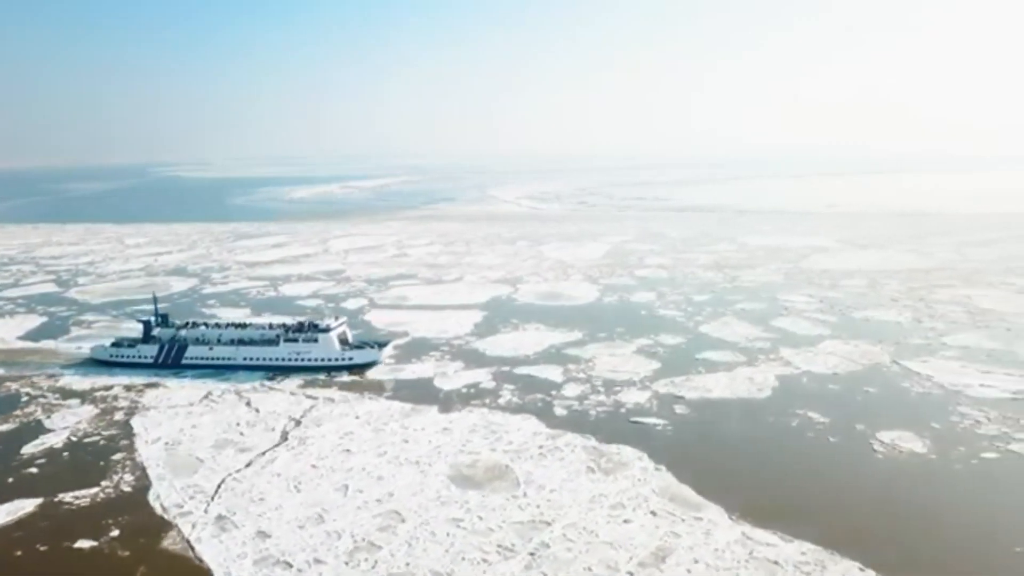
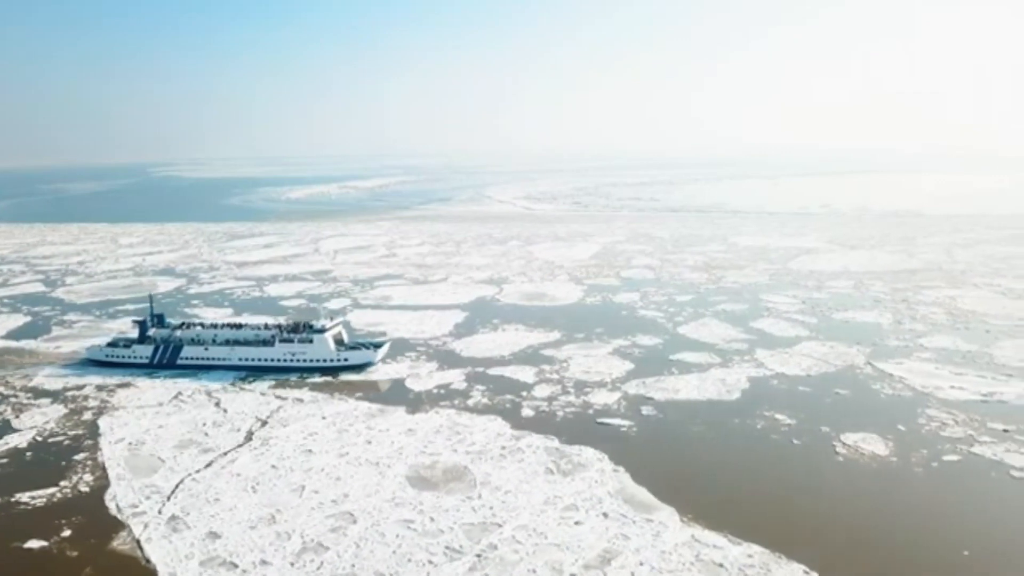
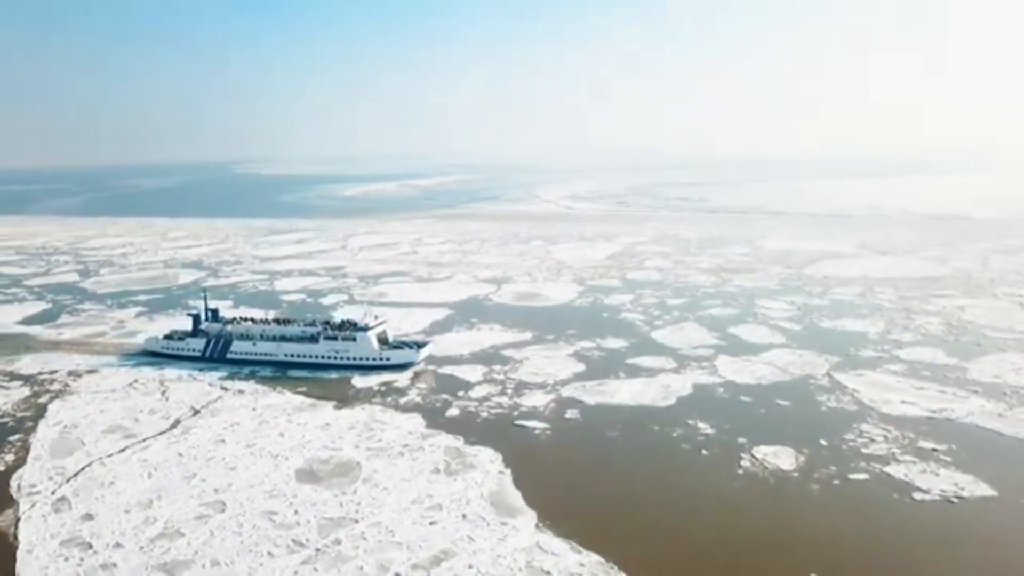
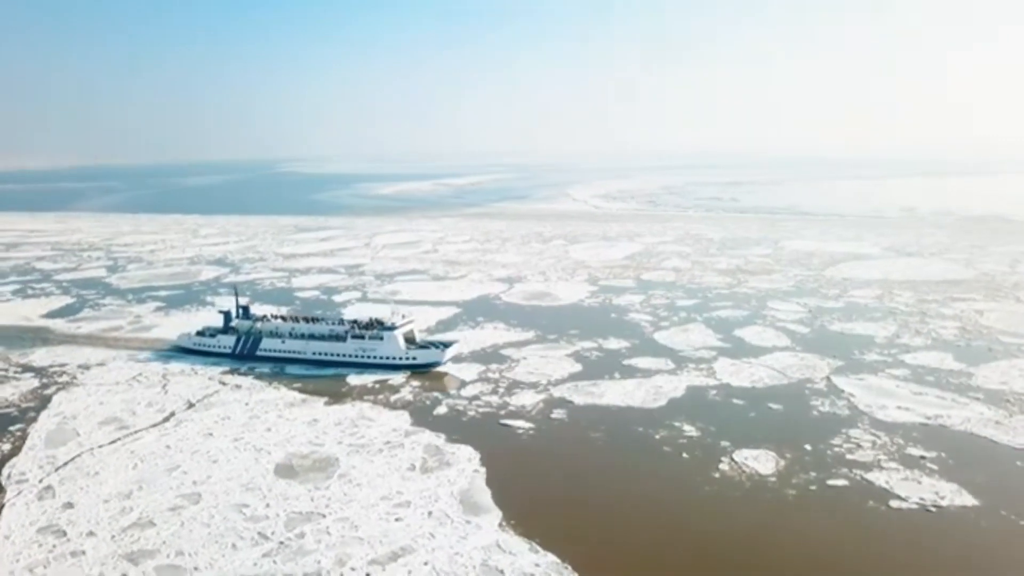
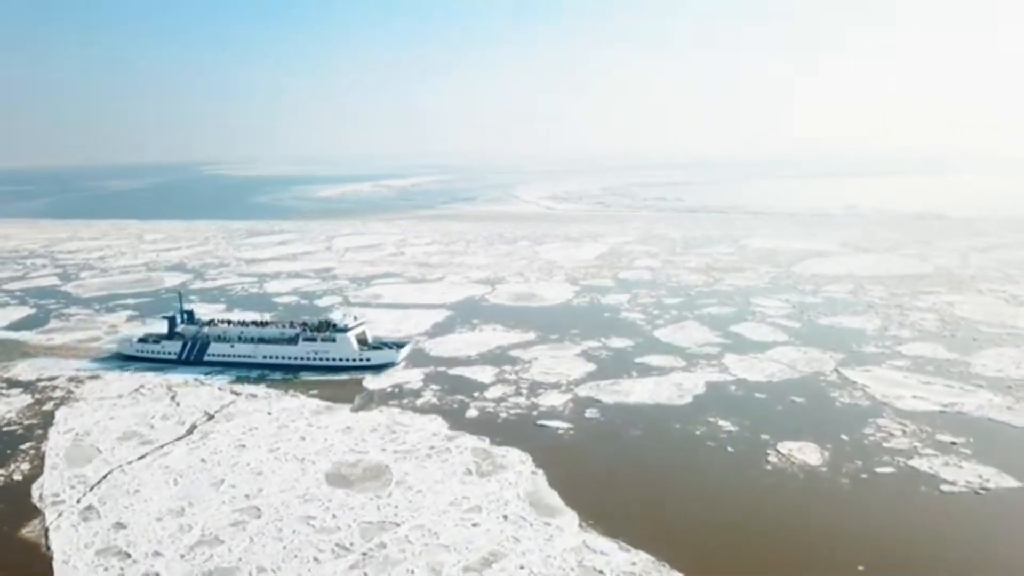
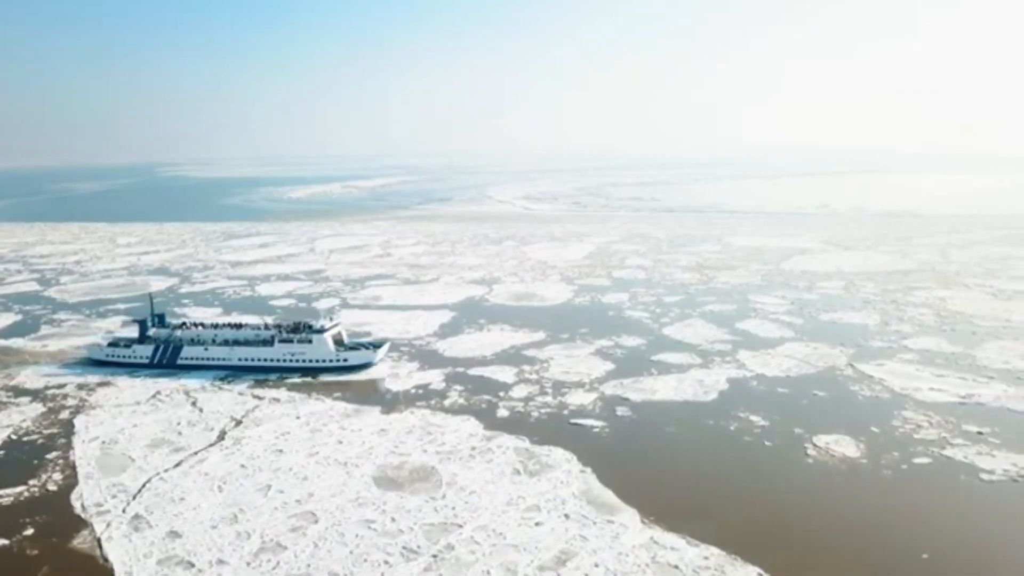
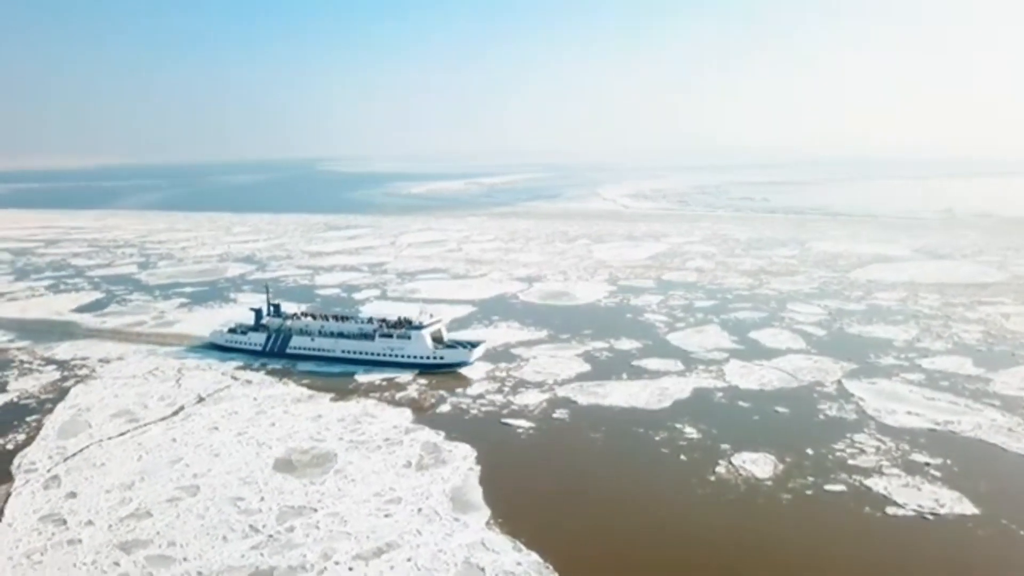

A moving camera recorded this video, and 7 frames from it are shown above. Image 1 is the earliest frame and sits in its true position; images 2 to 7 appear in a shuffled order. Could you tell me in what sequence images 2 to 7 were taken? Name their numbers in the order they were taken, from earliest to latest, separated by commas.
2, 6, 5, 3, 4, 7
